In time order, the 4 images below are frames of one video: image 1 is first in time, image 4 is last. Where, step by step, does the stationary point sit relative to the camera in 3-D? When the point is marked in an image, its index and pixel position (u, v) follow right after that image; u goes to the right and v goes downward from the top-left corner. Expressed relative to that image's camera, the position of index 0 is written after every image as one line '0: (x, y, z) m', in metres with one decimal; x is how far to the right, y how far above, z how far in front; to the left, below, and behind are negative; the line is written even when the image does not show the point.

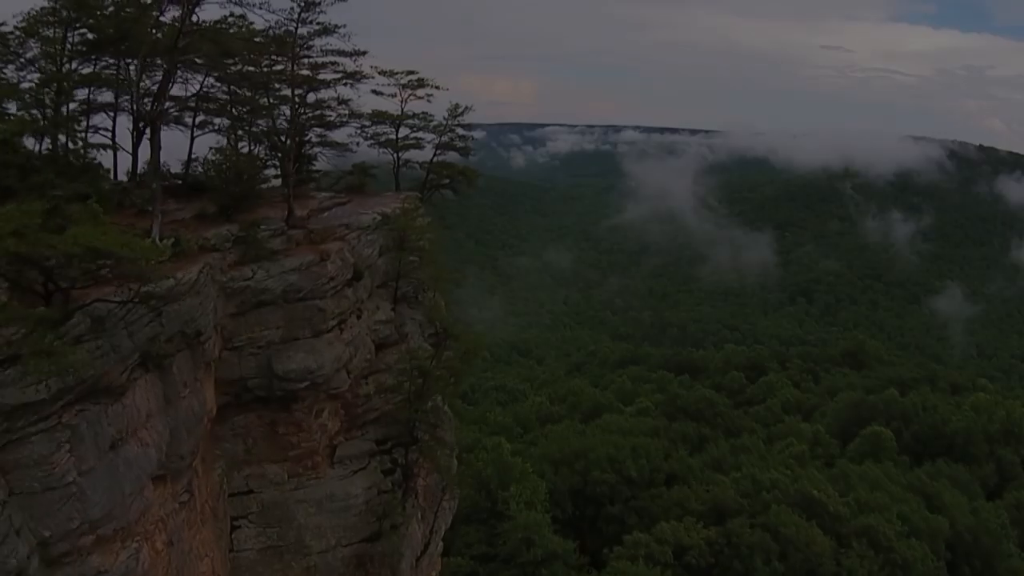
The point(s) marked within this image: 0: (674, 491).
0: (+3.7, -4.7, +18.1) m
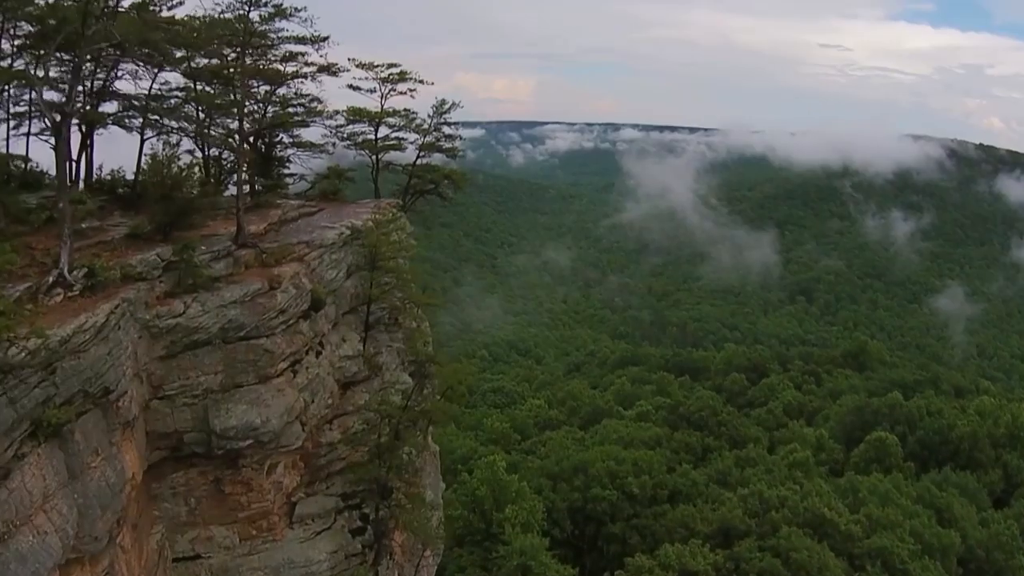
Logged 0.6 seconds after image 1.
0: (+3.6, -4.9, +17.3) m
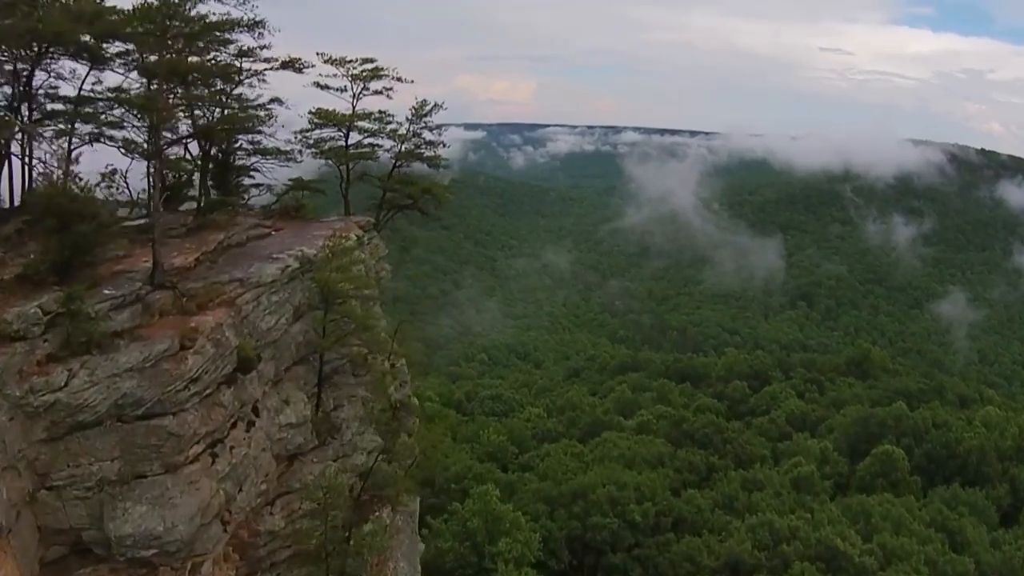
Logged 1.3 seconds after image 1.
0: (+3.5, -5.2, +16.3) m
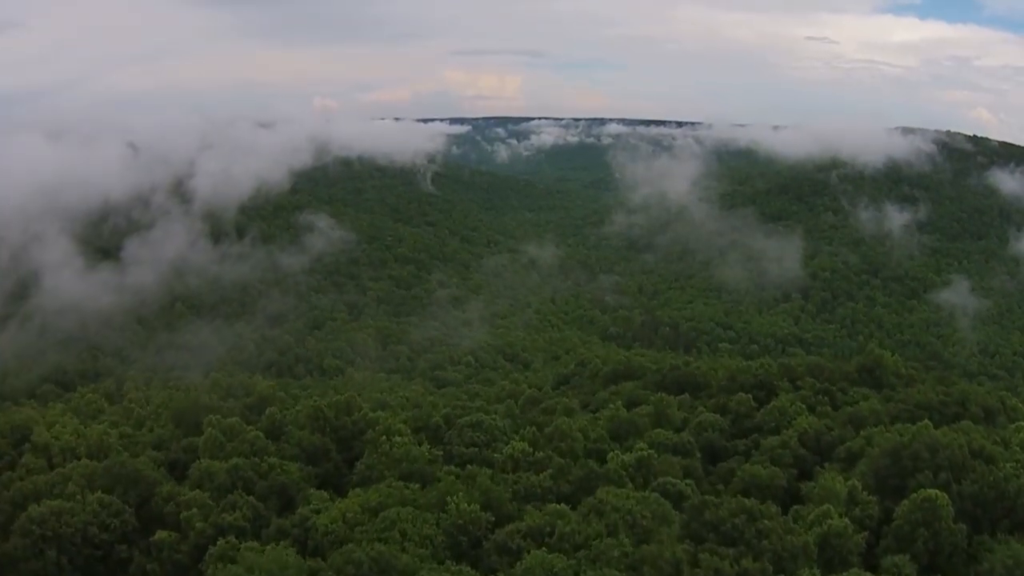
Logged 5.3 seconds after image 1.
0: (+2.9, -6.3, +10.9) m
